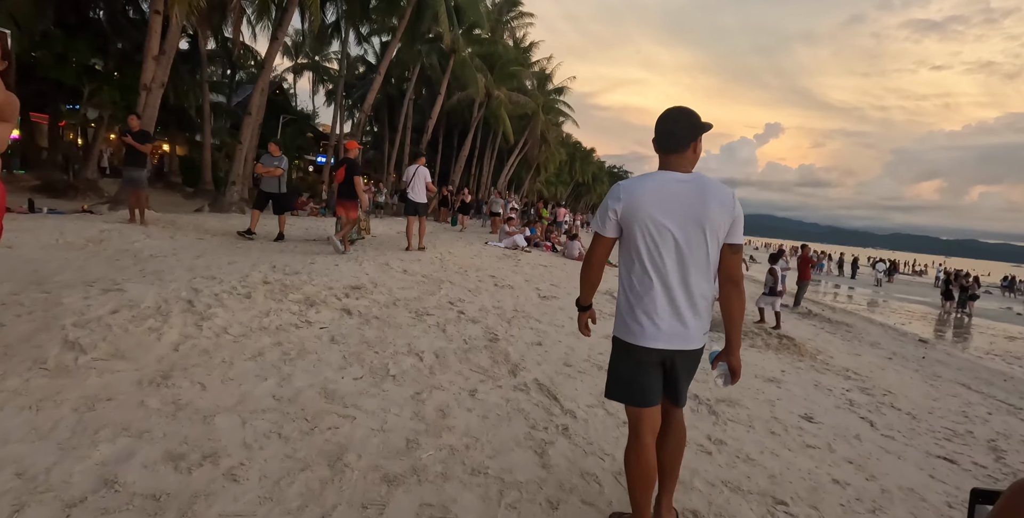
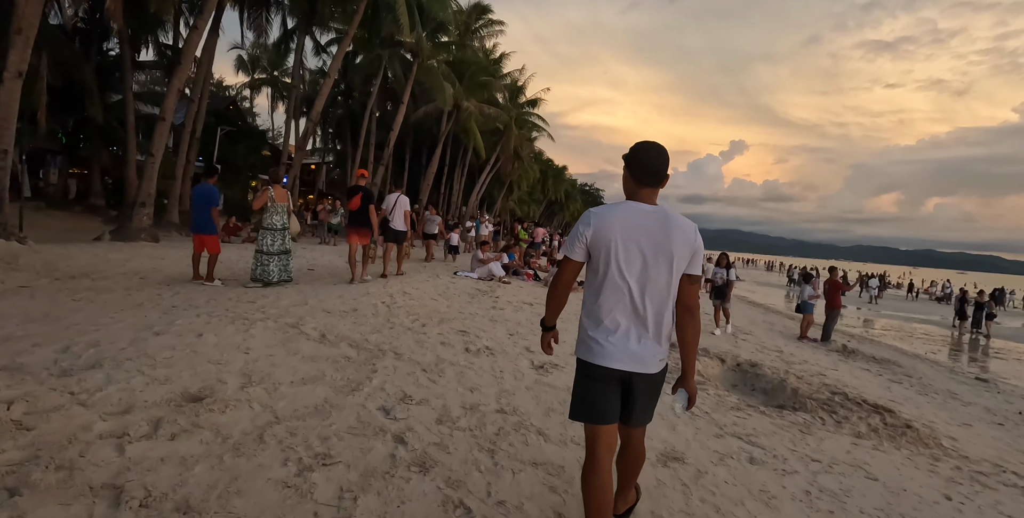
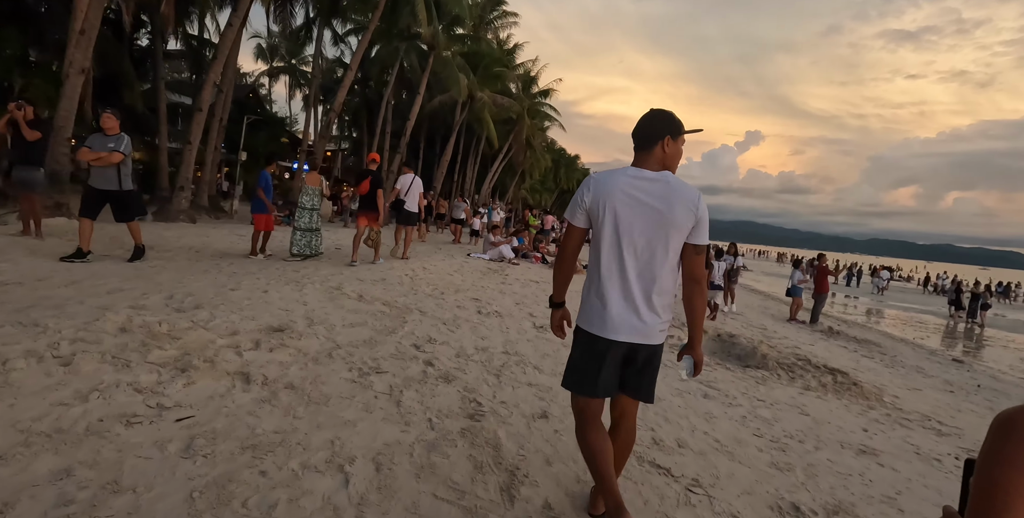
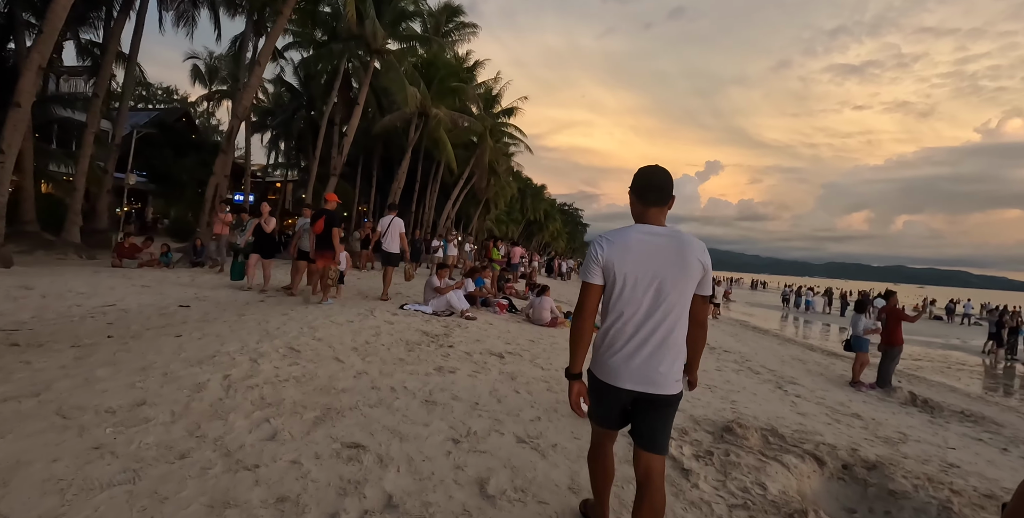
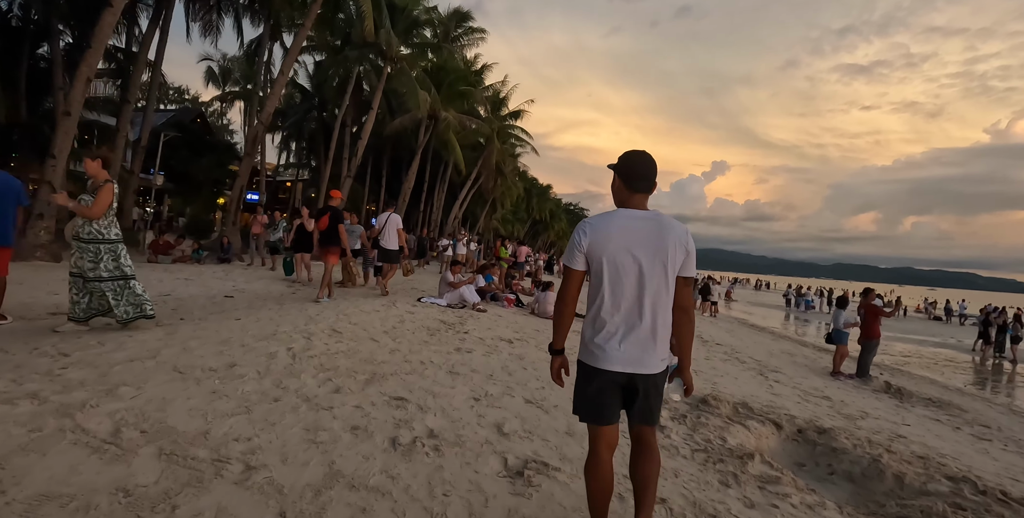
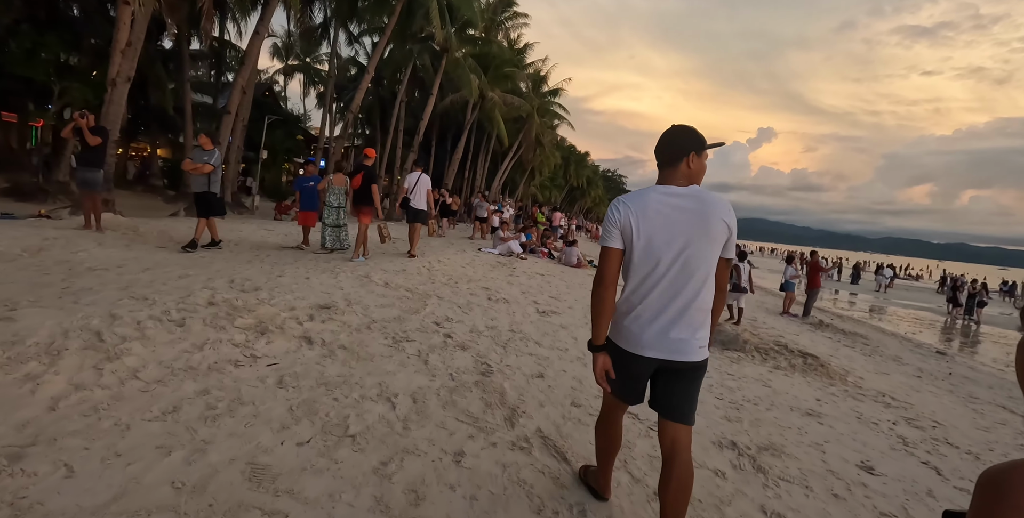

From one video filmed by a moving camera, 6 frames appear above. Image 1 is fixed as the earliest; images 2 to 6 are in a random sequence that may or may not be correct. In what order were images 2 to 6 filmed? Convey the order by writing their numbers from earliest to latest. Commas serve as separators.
6, 3, 2, 5, 4
